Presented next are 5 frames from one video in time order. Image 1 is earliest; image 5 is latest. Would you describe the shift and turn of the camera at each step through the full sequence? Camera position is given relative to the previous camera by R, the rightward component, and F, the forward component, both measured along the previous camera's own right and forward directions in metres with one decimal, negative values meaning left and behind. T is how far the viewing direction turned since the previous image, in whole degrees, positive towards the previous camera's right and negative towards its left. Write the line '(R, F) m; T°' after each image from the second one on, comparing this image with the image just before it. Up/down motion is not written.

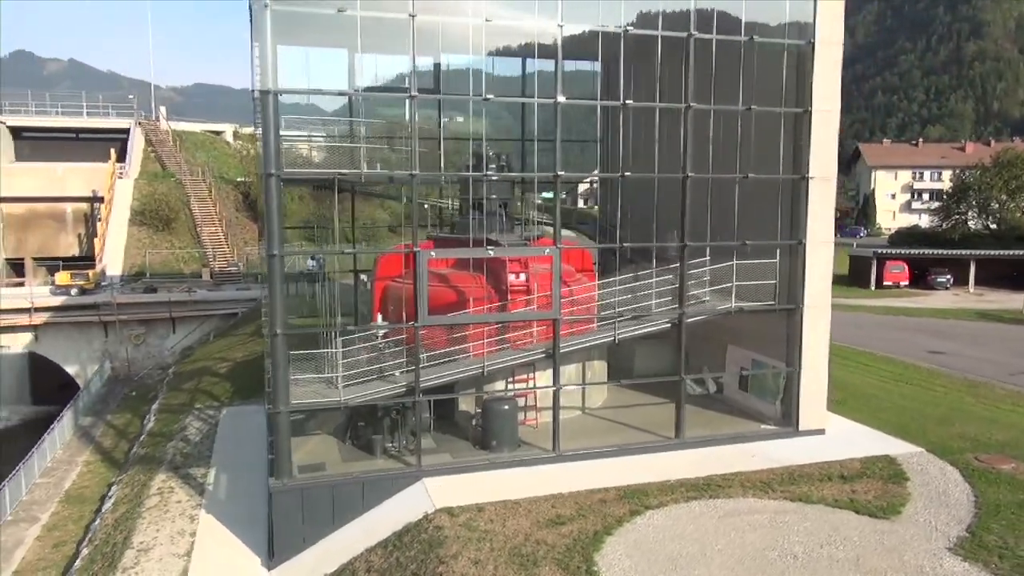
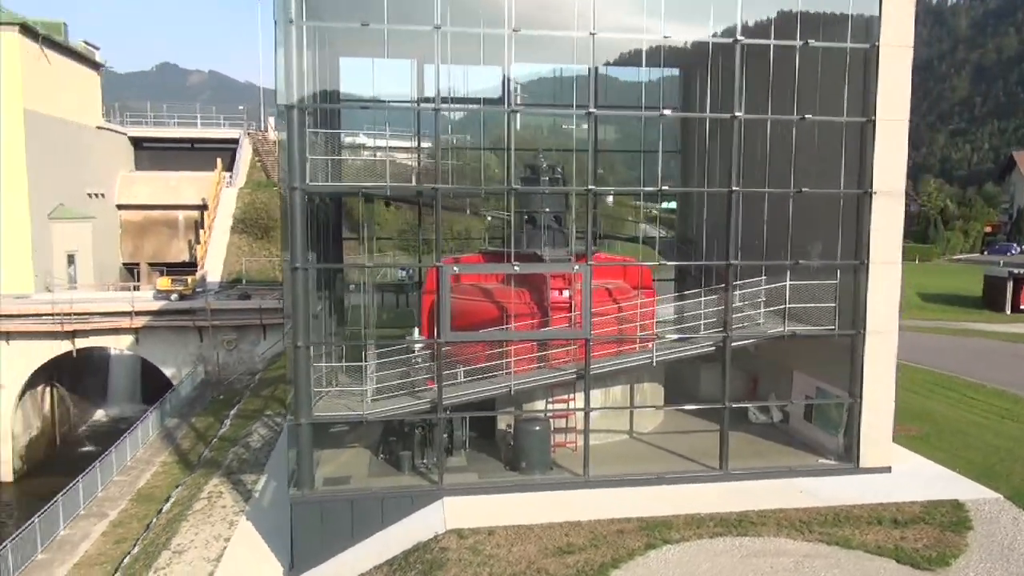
(+1.5, +0.5) m; -8°
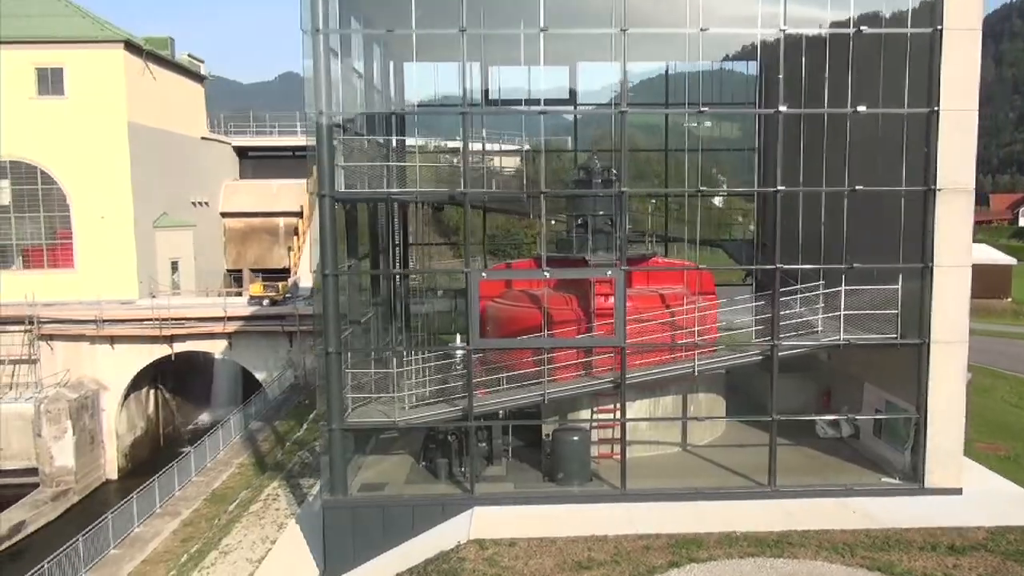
(+1.3, +0.4) m; -8°
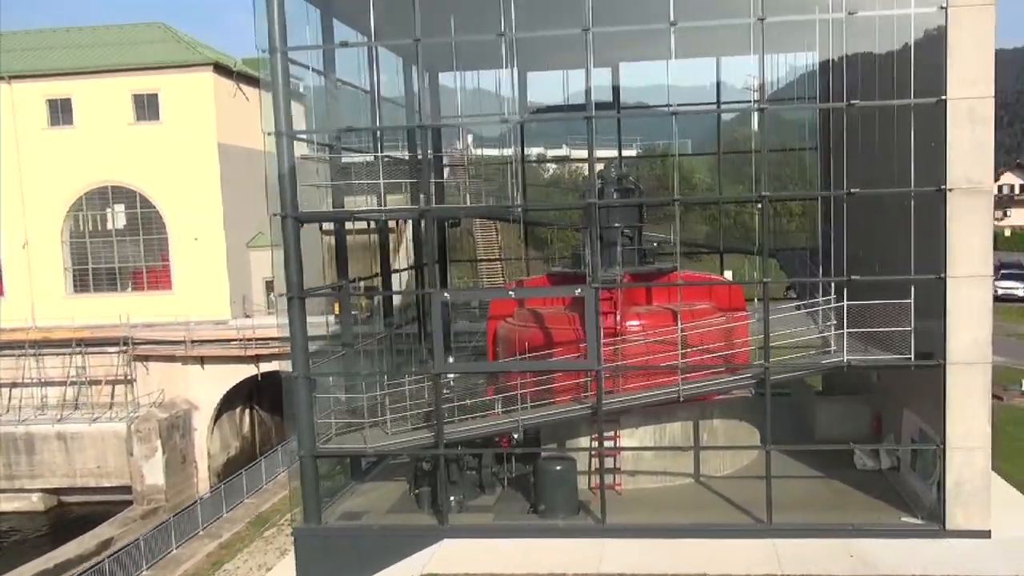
(+2.4, +0.9) m; -10°
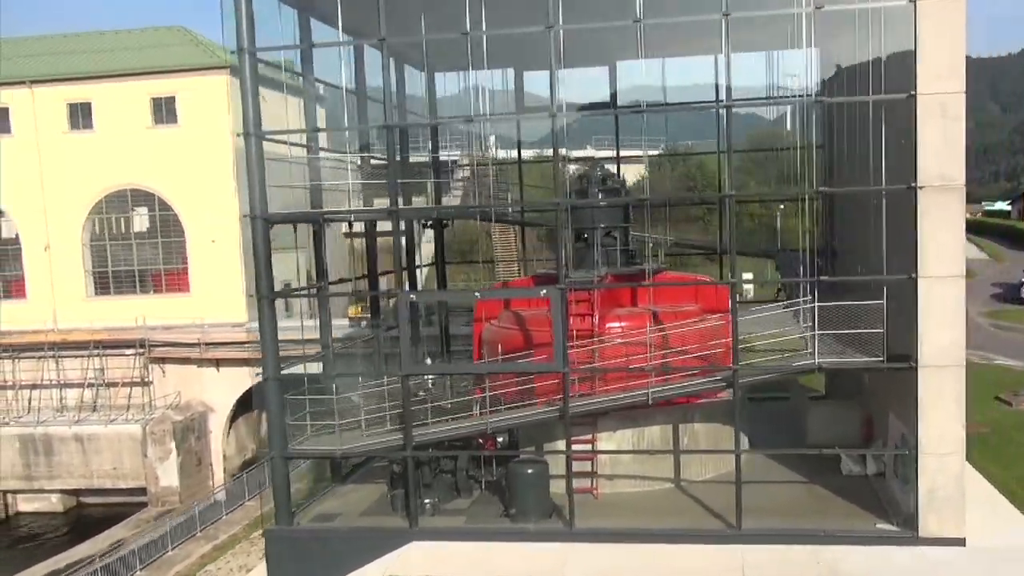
(+0.9, +0.1) m; -3°
